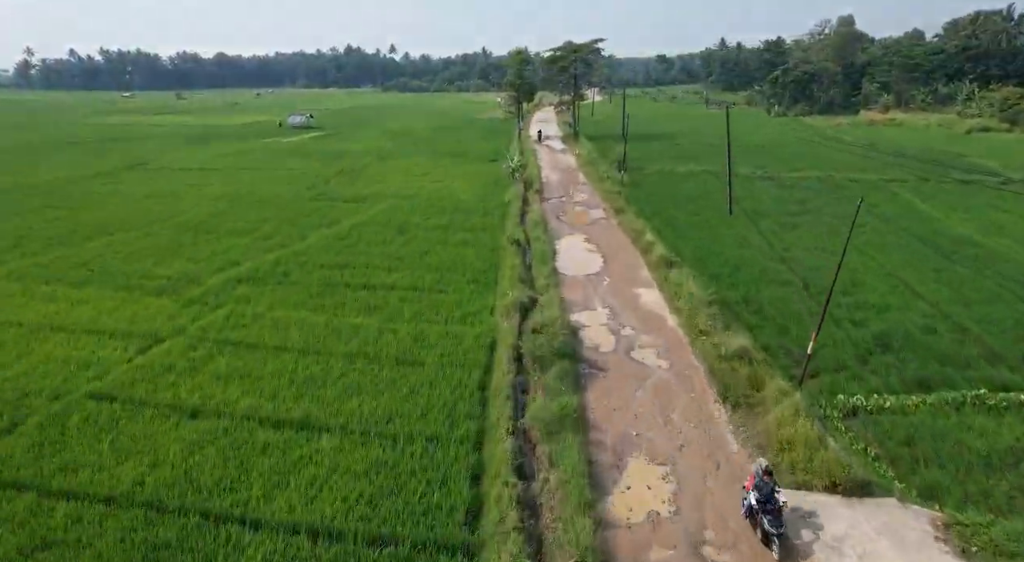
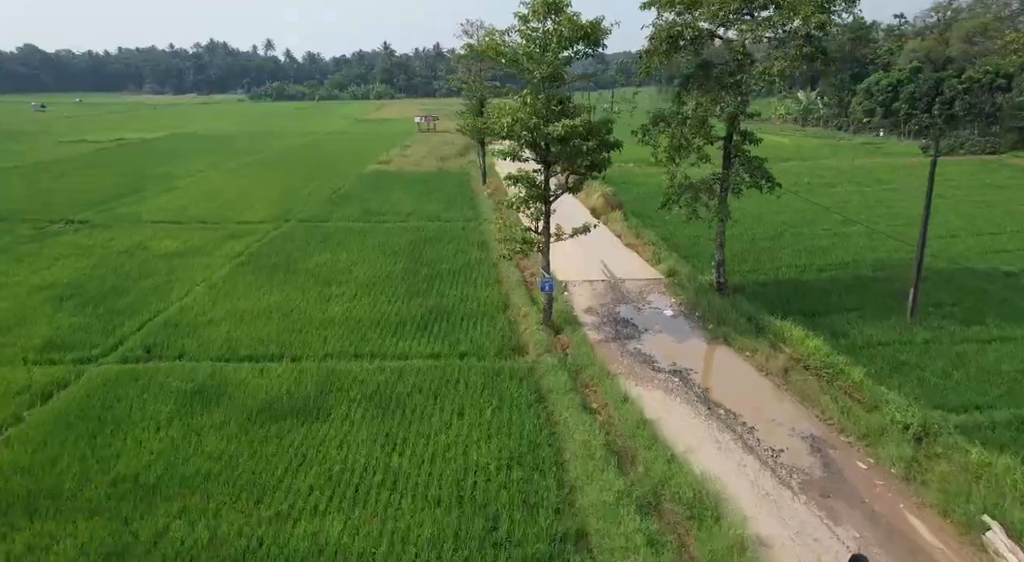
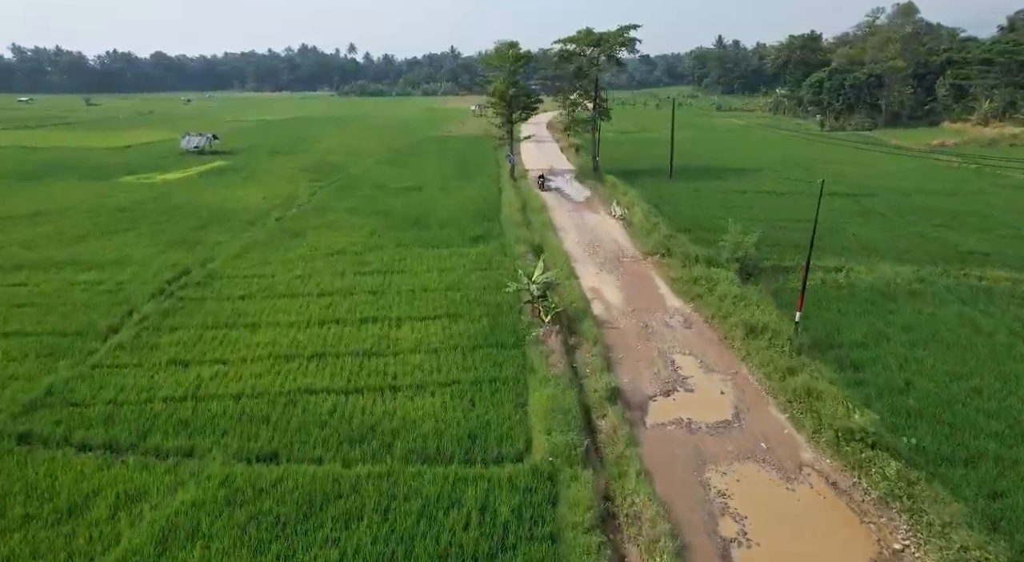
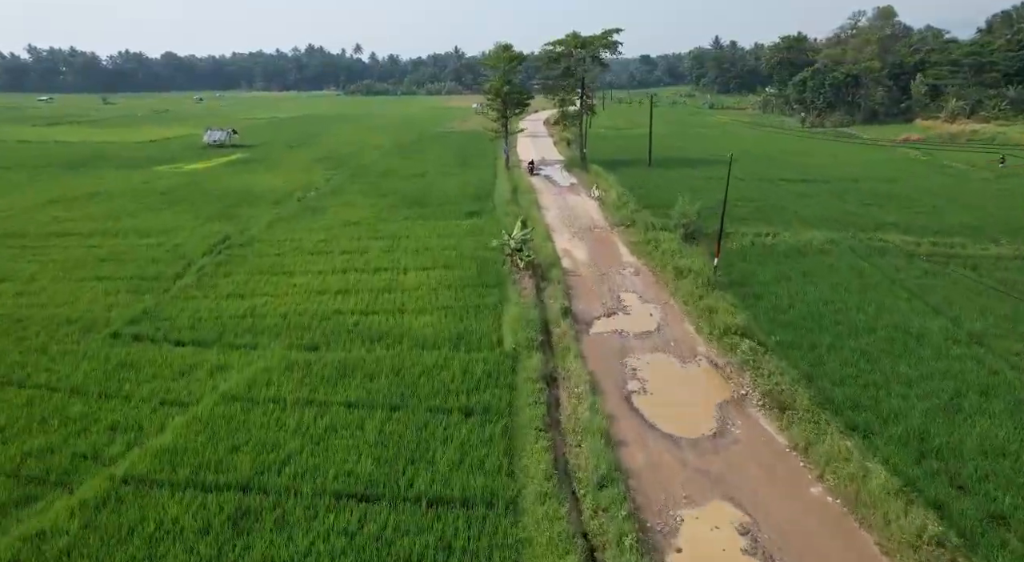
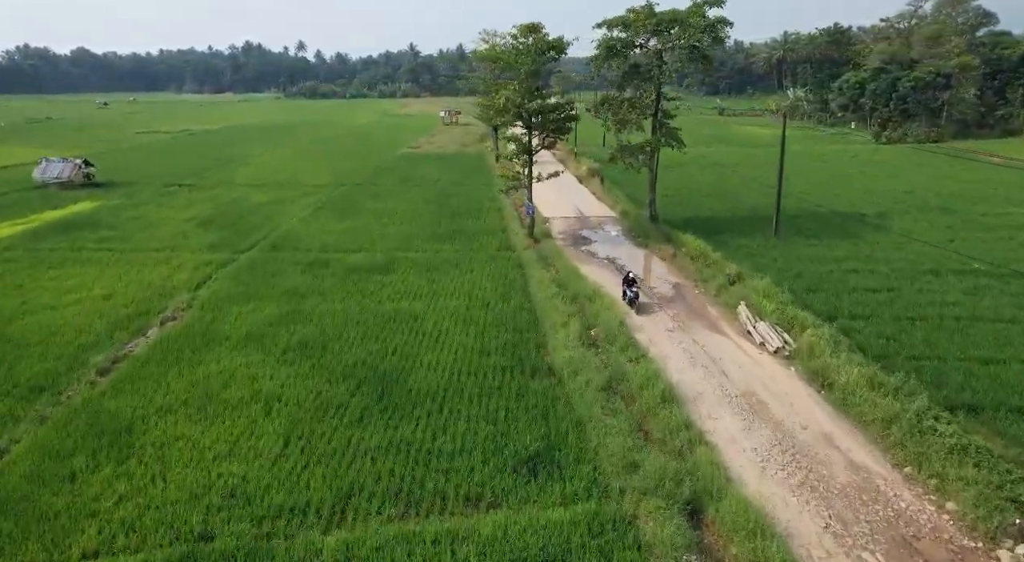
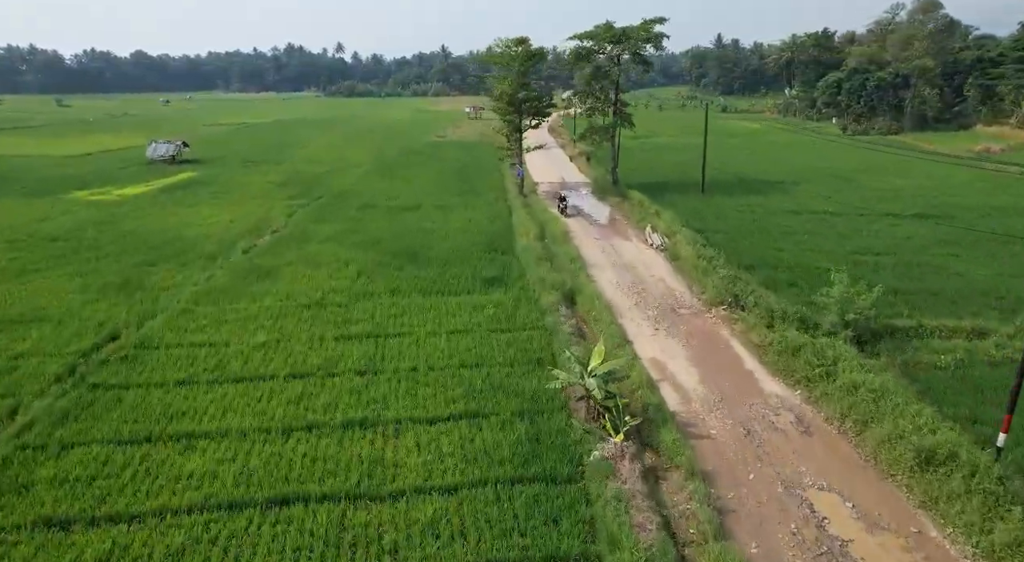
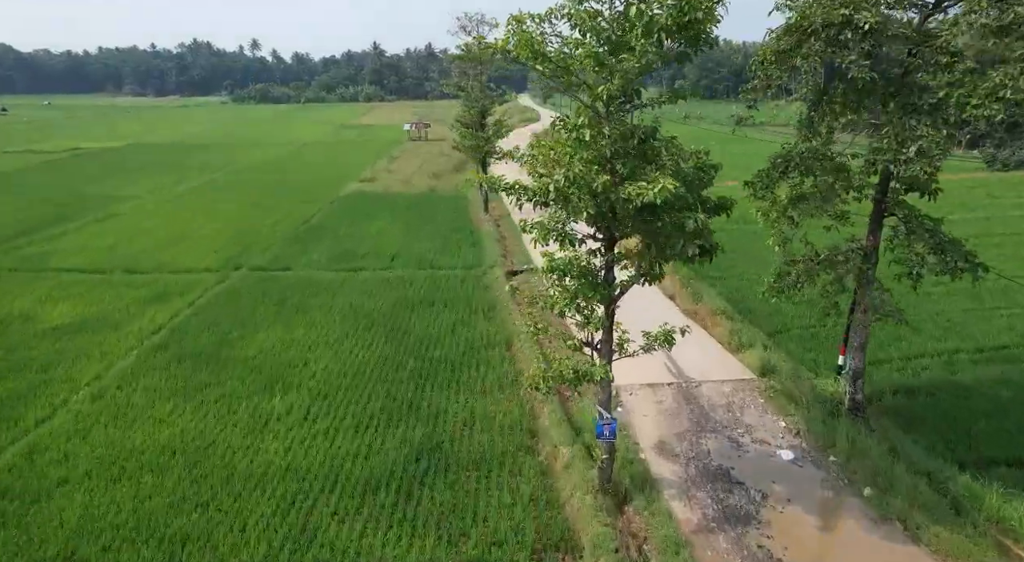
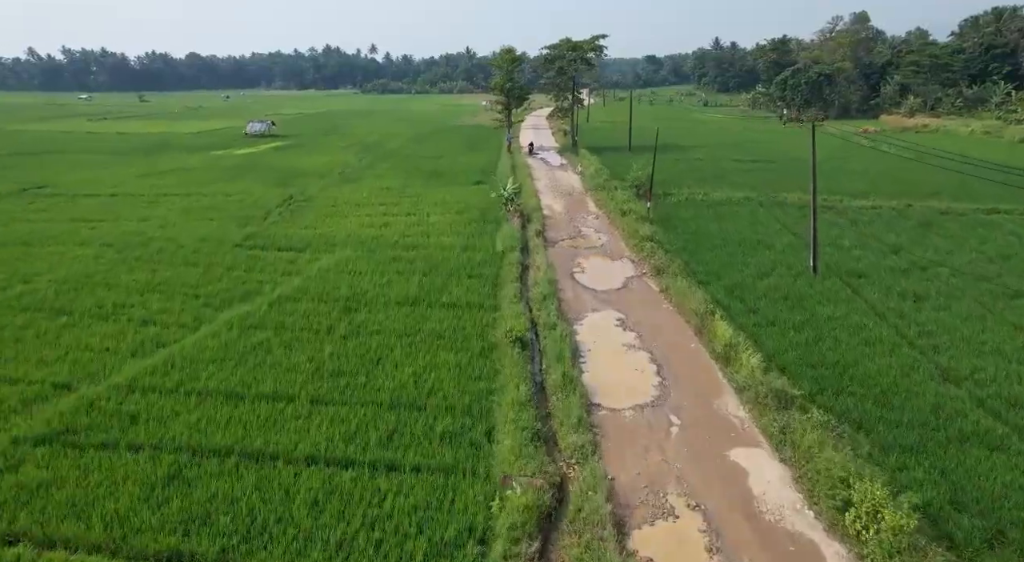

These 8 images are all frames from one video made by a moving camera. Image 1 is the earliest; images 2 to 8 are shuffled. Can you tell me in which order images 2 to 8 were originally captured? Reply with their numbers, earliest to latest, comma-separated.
8, 4, 3, 6, 5, 2, 7
